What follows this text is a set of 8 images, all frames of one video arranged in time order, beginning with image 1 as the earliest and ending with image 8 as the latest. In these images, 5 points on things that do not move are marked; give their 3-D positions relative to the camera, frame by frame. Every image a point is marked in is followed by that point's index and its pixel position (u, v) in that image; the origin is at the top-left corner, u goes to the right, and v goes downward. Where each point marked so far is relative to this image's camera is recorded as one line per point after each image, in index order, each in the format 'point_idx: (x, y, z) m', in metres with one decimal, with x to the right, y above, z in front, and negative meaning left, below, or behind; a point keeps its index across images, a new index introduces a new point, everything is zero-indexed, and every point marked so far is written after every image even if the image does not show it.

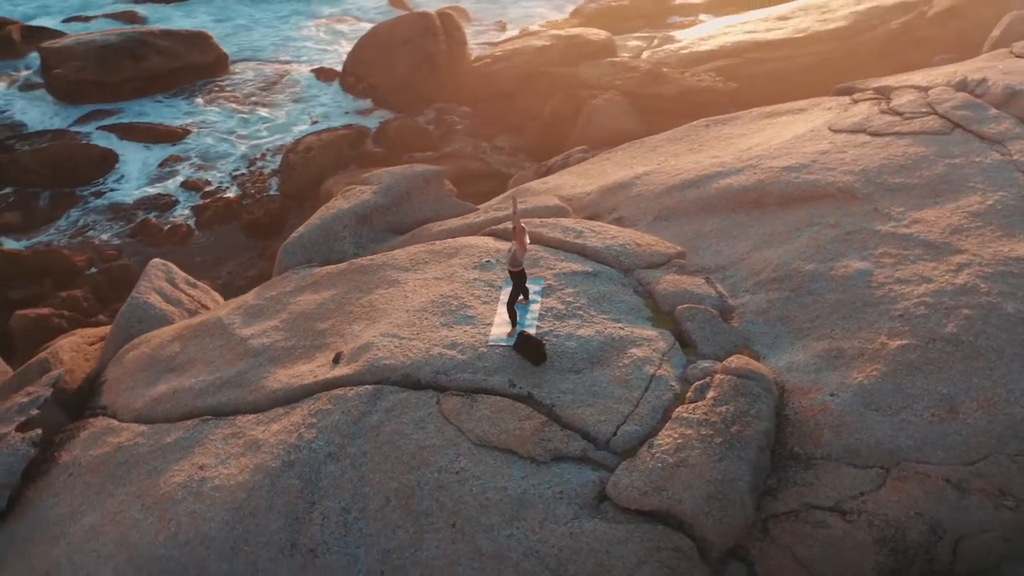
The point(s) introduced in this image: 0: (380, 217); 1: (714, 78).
0: (-0.9, +0.5, +7.4) m
1: (+2.4, +2.5, +12.7) m
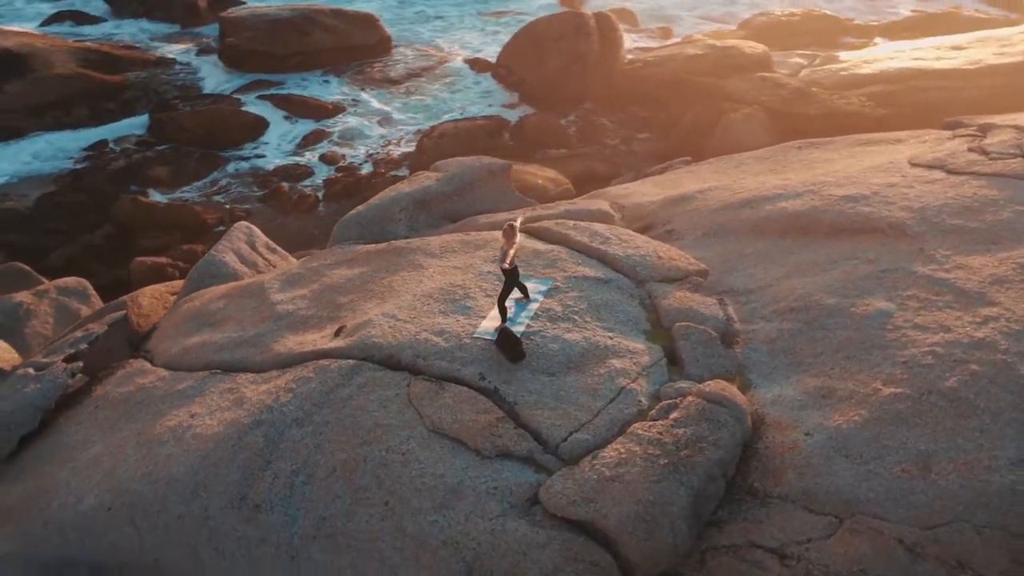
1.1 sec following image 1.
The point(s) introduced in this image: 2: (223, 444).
0: (-0.5, +0.6, +7.5) m
1: (+3.9, +2.1, +12.1) m
2: (-1.4, -0.7, +5.3) m
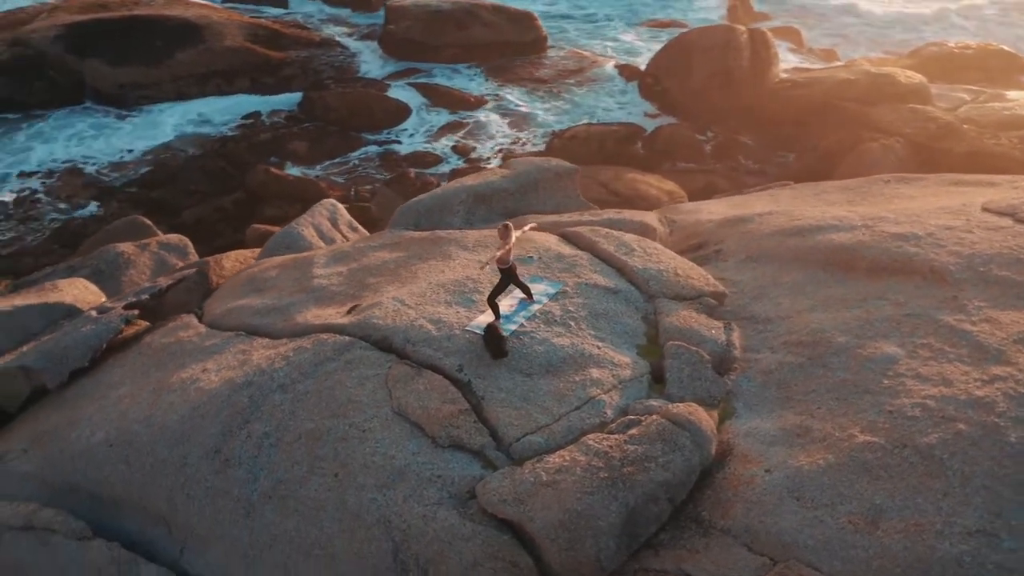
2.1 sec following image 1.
0: (-0.1, +0.6, +7.6) m
1: (+5.2, +1.5, +11.4) m
2: (-1.5, -0.6, +5.6) m
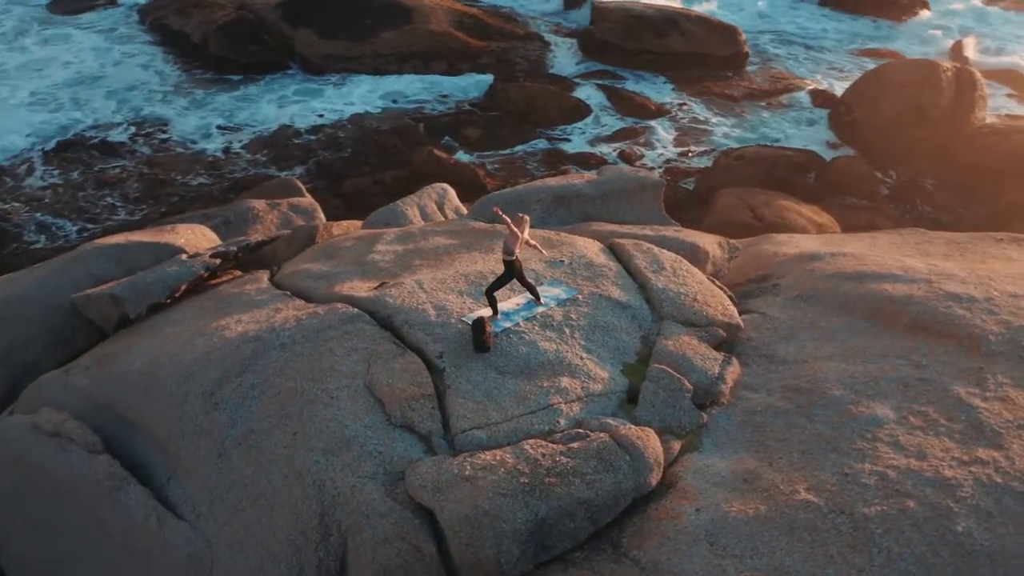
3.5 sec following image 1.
0: (+0.5, +0.6, +7.6) m
1: (+6.6, +0.6, +10.0) m
2: (-1.6, -0.3, +5.9) m
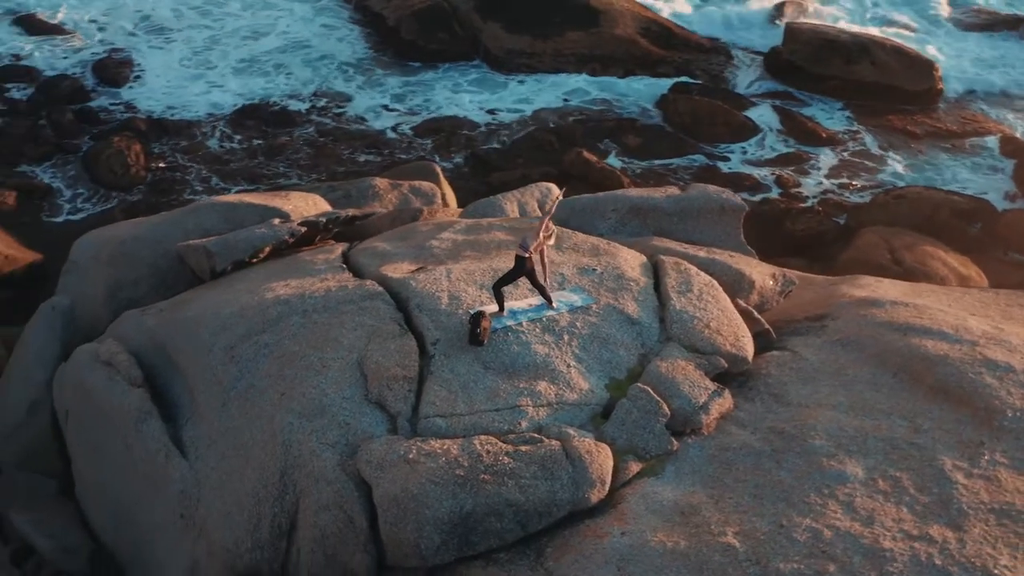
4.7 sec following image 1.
0: (+1.0, +0.5, +7.5) m
1: (+7.4, -0.4, +8.6) m
2: (-1.4, -0.1, +6.3) m
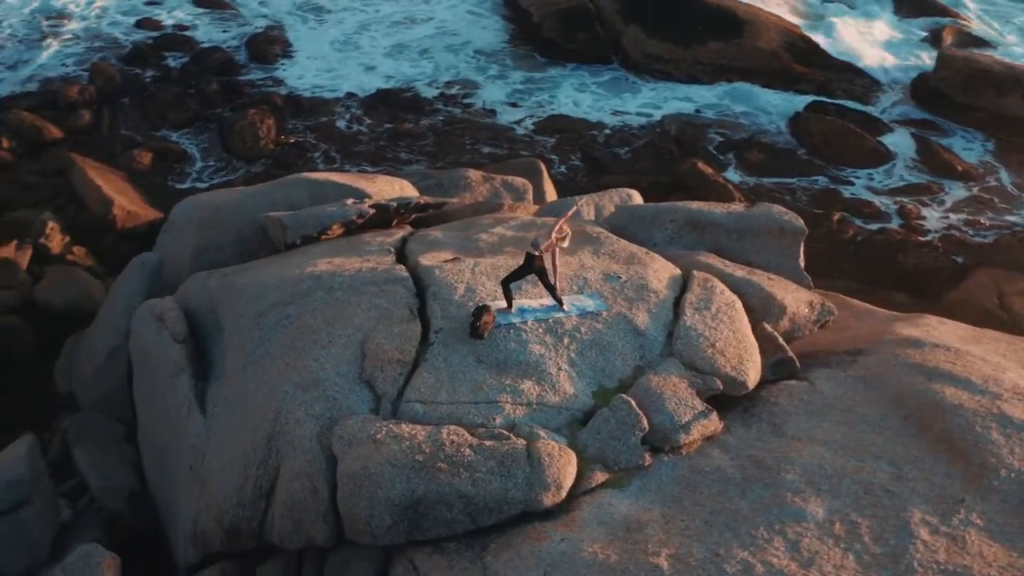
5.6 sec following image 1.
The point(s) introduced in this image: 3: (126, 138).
0: (+1.3, +0.4, +7.3) m
1: (+7.7, -1.2, +7.4) m
2: (-1.3, +0.1, +6.5) m
3: (-4.7, +1.8, +13.1) m
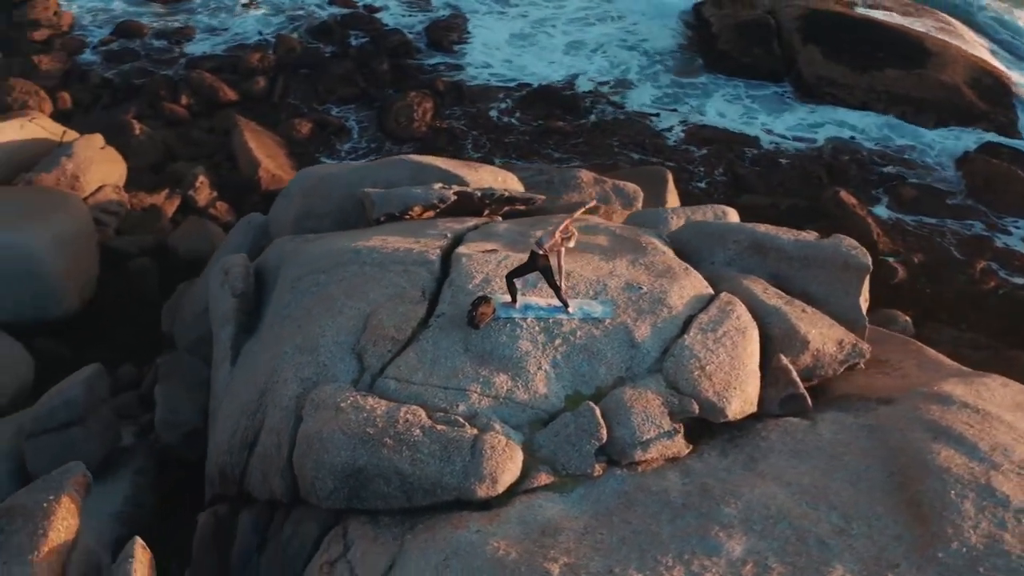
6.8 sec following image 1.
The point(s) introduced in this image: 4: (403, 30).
0: (+1.7, +0.2, +7.1) m
1: (+7.7, -2.2, +5.9) m
2: (-1.1, +0.2, +6.8) m
3: (-2.8, +2.3, +13.9) m
4: (-1.6, +3.7, +15.9) m
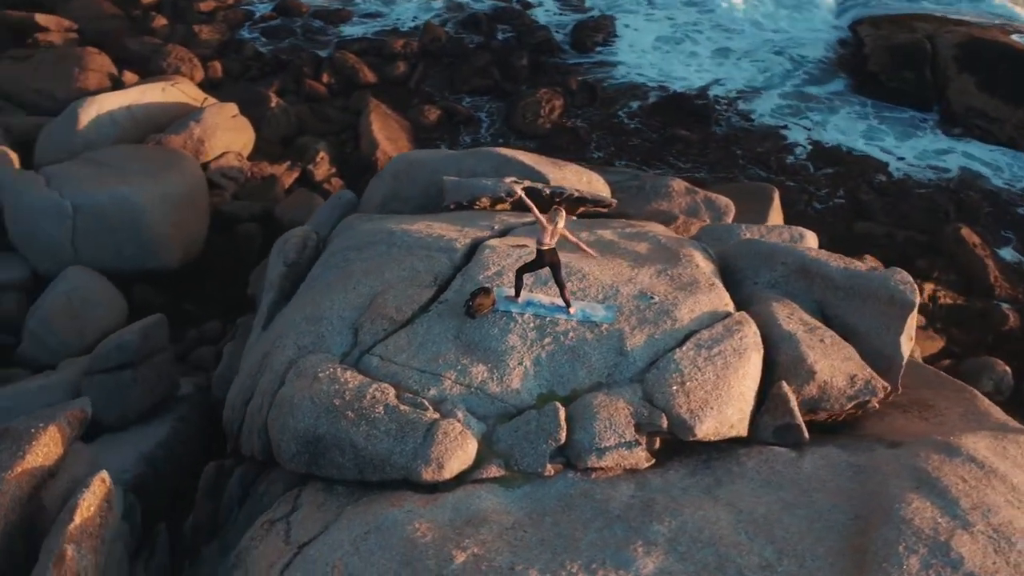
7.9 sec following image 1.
0: (+1.9, 0.0, +6.8) m
1: (+7.3, -3.0, +4.7) m
2: (-0.8, +0.4, +7.0) m
3: (-1.1, +2.5, +14.3) m
4: (+0.6, +3.8, +16.1) m
